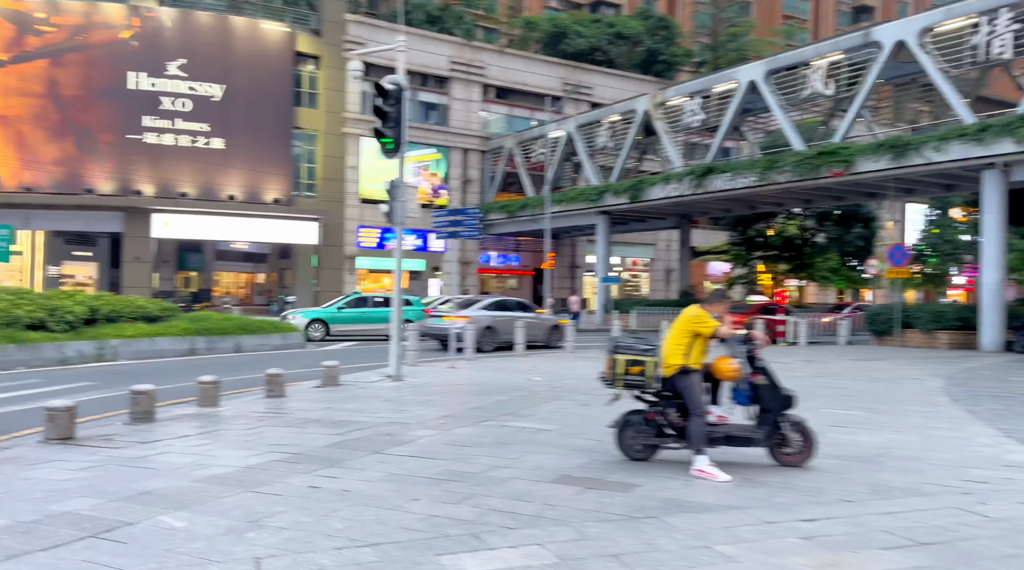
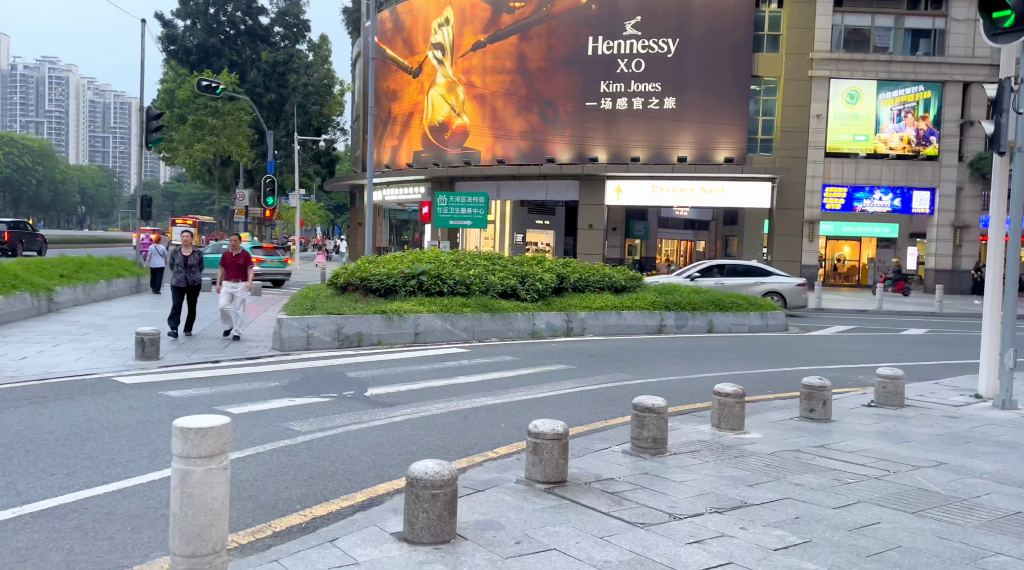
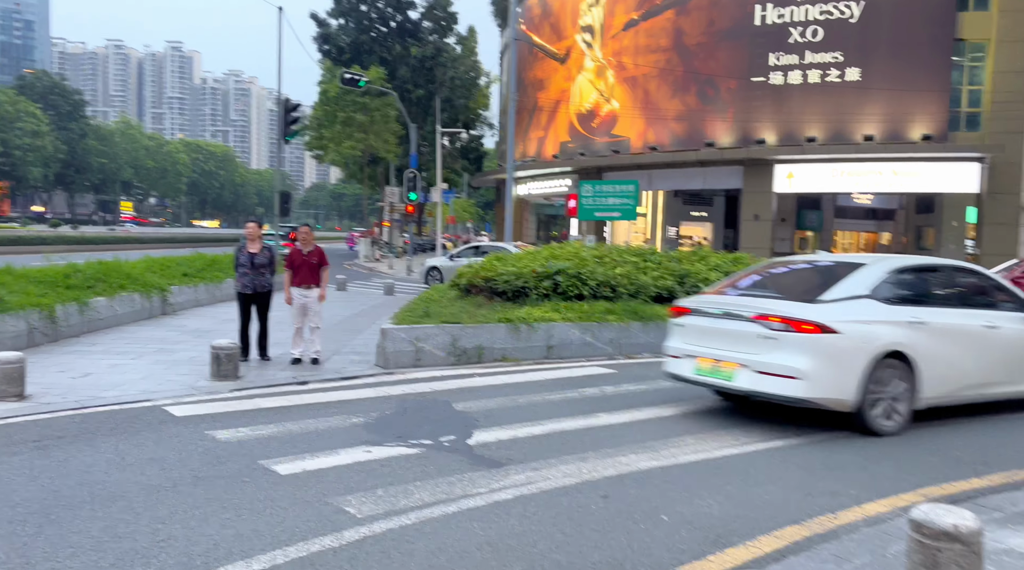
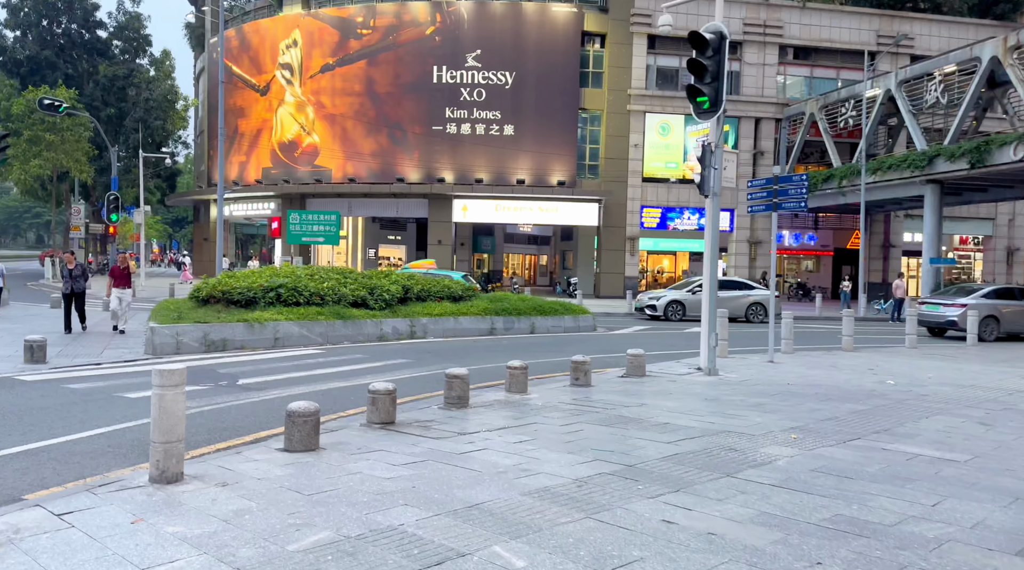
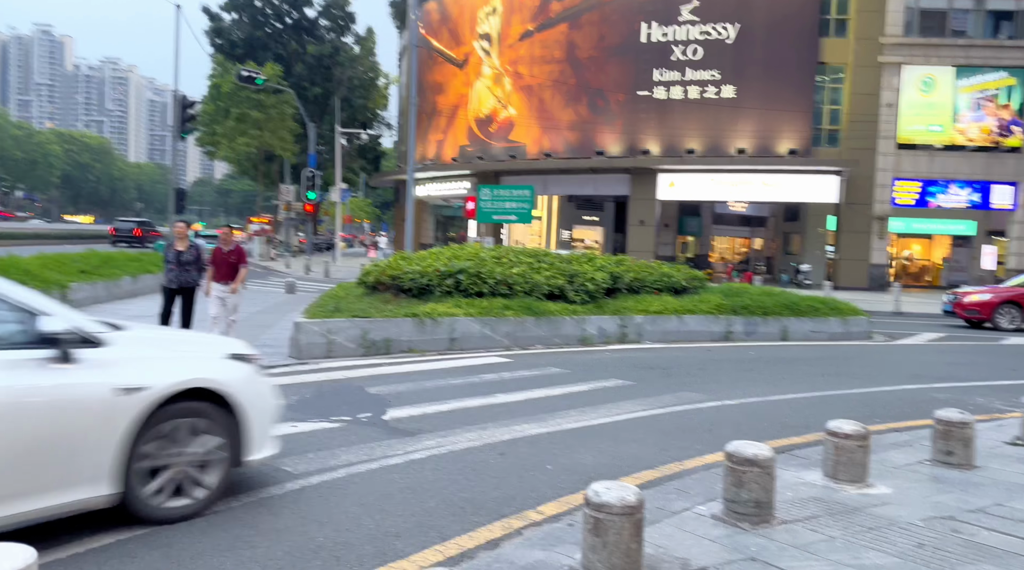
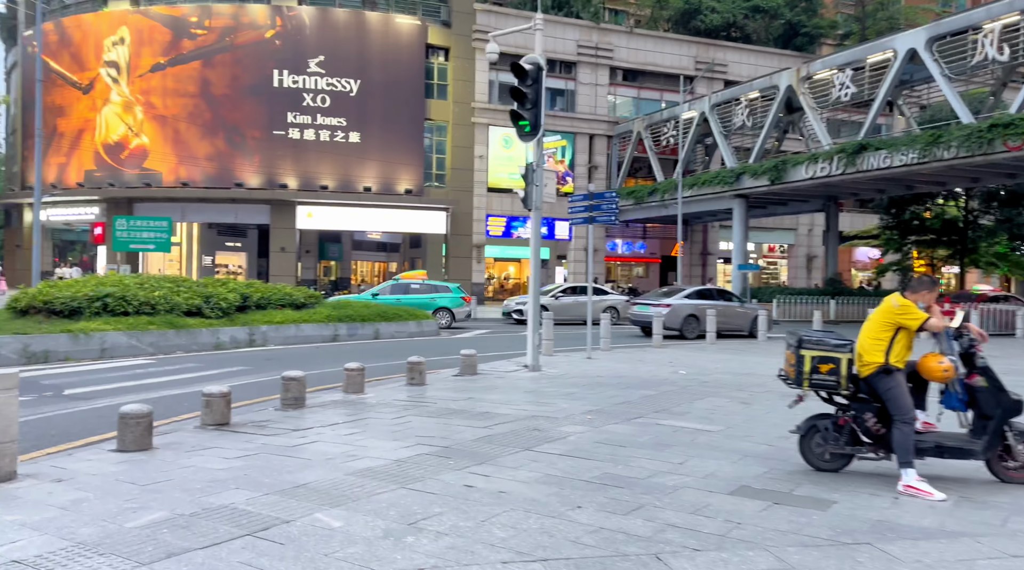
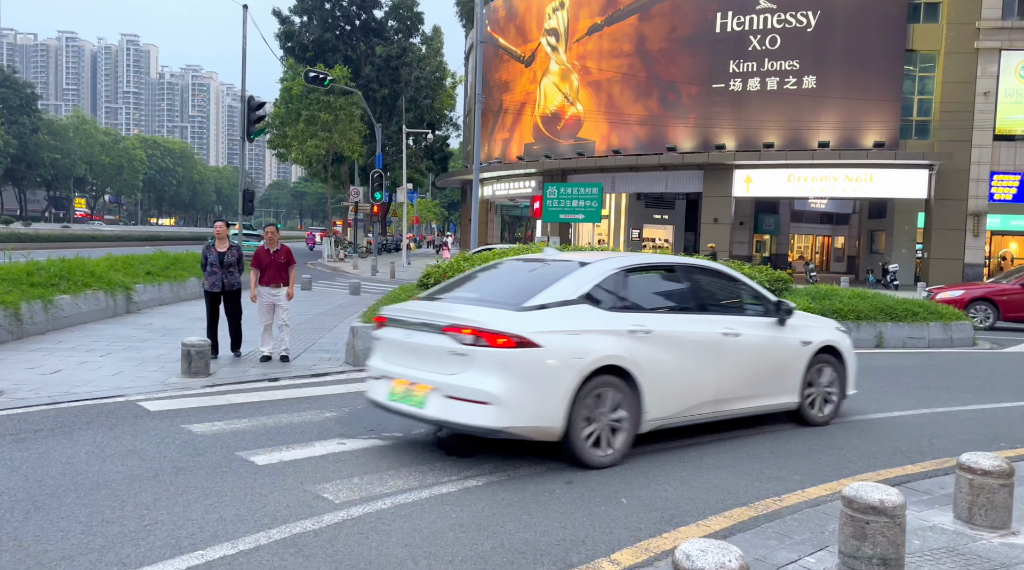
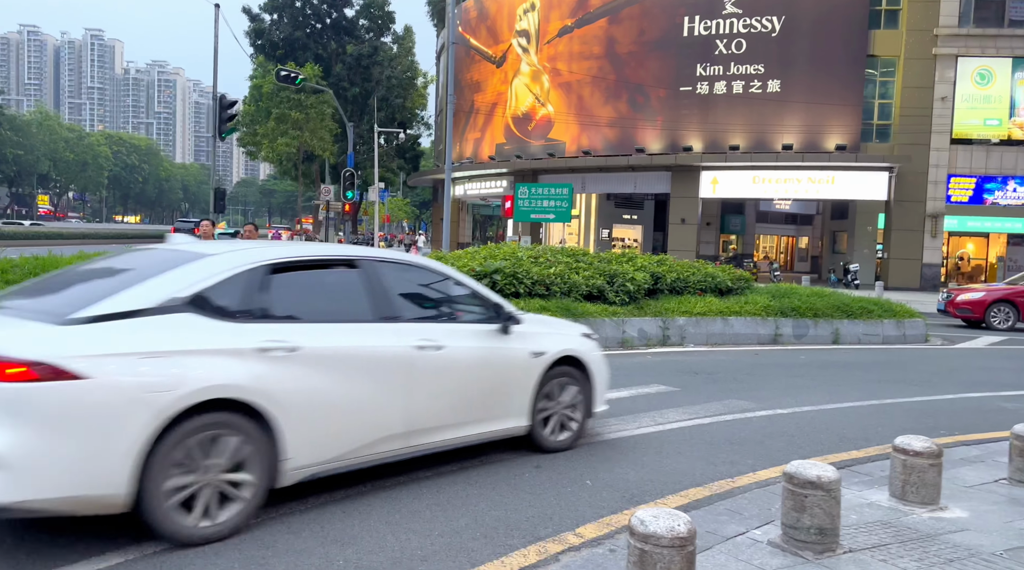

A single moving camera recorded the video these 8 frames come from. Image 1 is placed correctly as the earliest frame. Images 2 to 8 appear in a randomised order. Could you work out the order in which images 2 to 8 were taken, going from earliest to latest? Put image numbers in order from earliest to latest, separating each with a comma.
6, 4, 2, 5, 8, 7, 3
